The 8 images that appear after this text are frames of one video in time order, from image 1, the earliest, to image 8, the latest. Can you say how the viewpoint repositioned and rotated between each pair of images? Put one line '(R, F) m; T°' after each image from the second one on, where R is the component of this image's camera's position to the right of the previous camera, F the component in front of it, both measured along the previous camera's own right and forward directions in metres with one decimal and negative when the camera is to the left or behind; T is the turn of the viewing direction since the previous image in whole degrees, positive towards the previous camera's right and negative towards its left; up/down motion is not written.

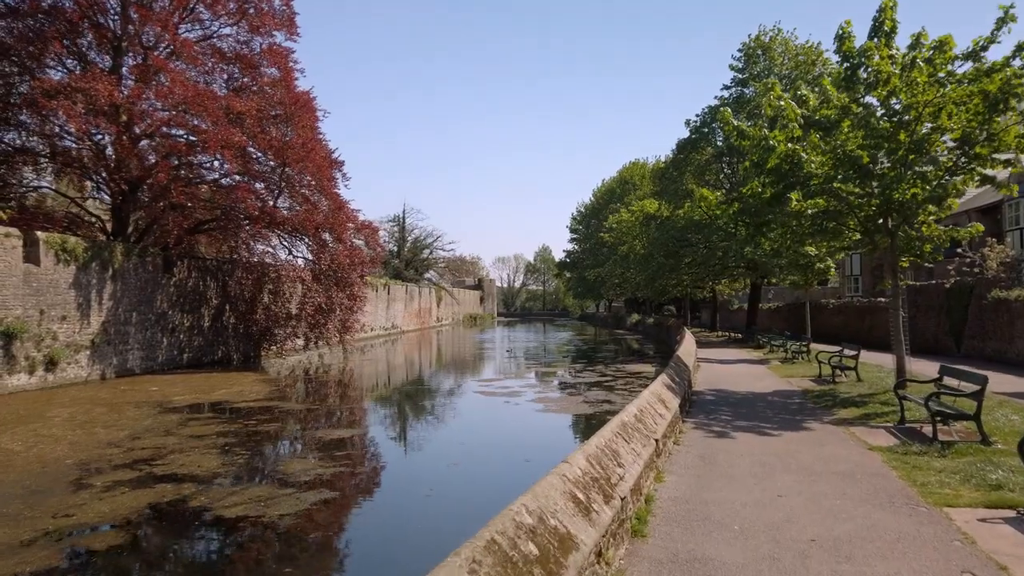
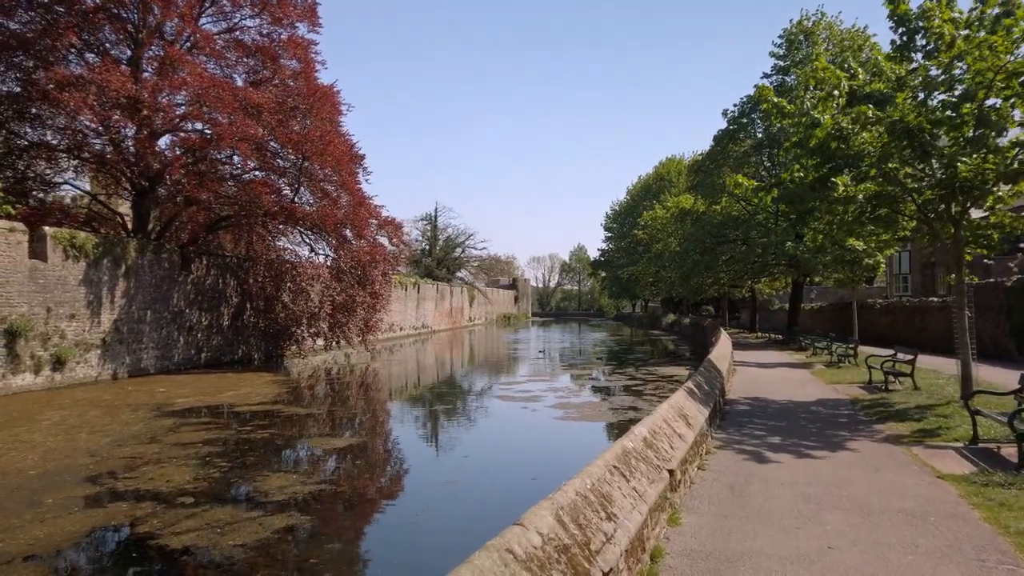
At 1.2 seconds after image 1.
(+0.3, +1.1) m; -3°
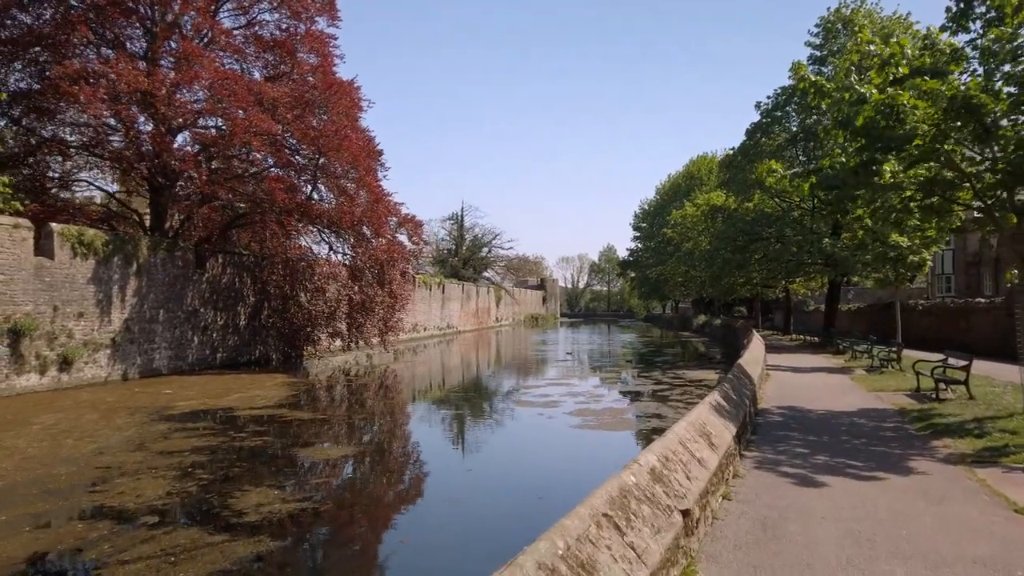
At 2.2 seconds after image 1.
(+0.2, +0.8) m; -2°
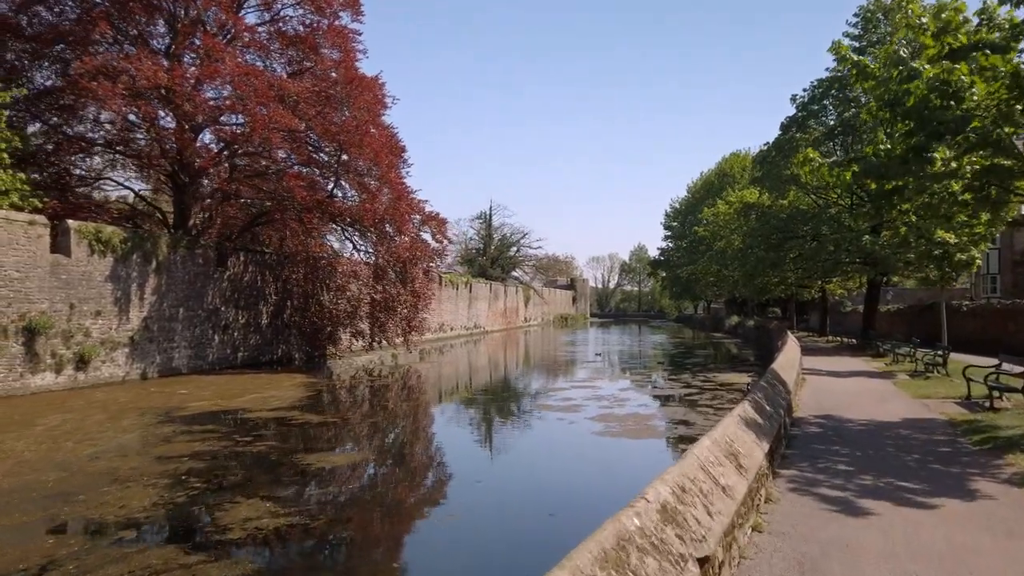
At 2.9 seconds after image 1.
(+0.2, +0.6) m; -2°
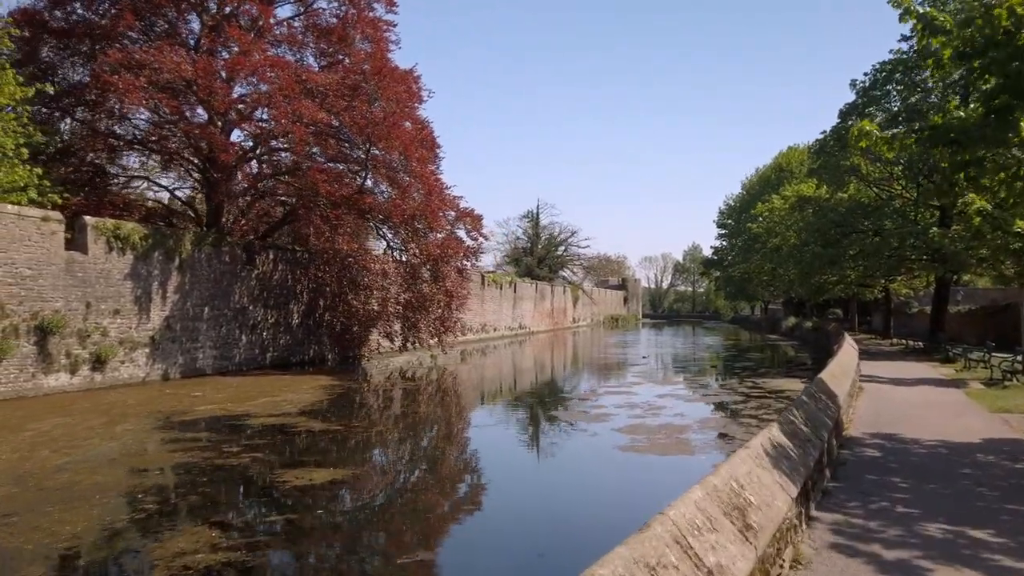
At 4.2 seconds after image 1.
(+0.5, +1.1) m; -4°
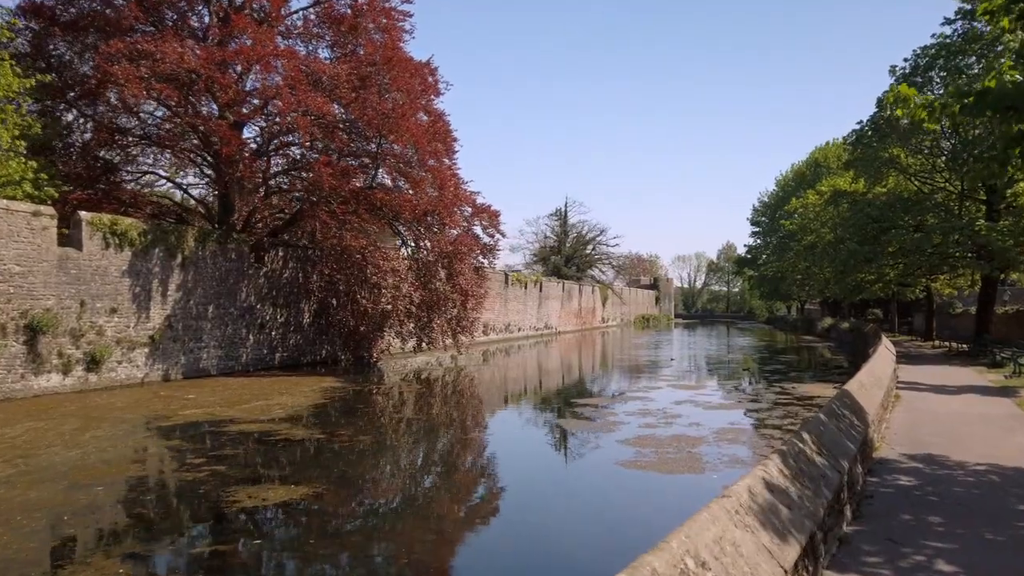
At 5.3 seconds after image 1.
(+0.5, +0.9) m; -3°
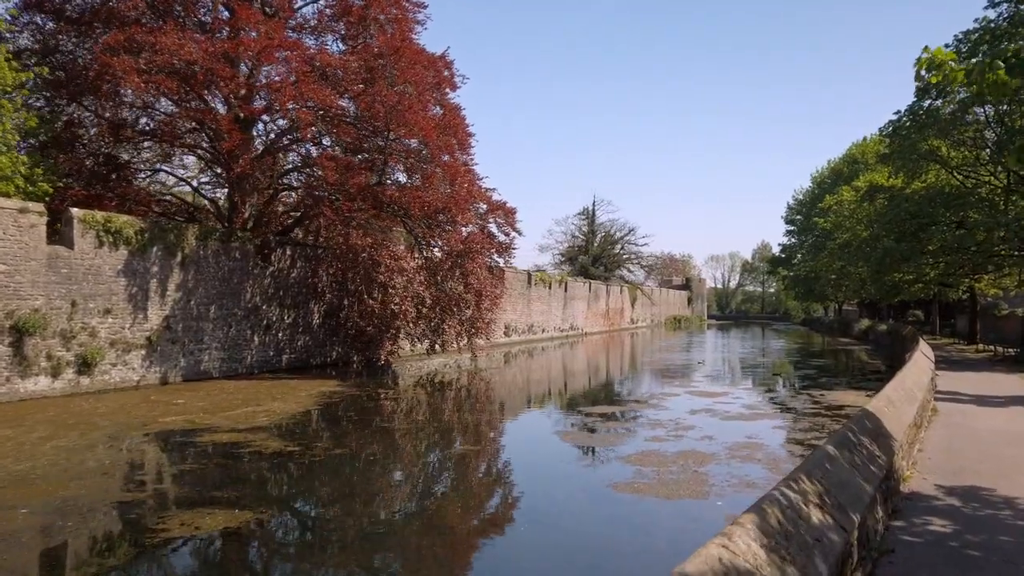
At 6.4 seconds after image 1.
(+0.5, +0.9) m; -3°
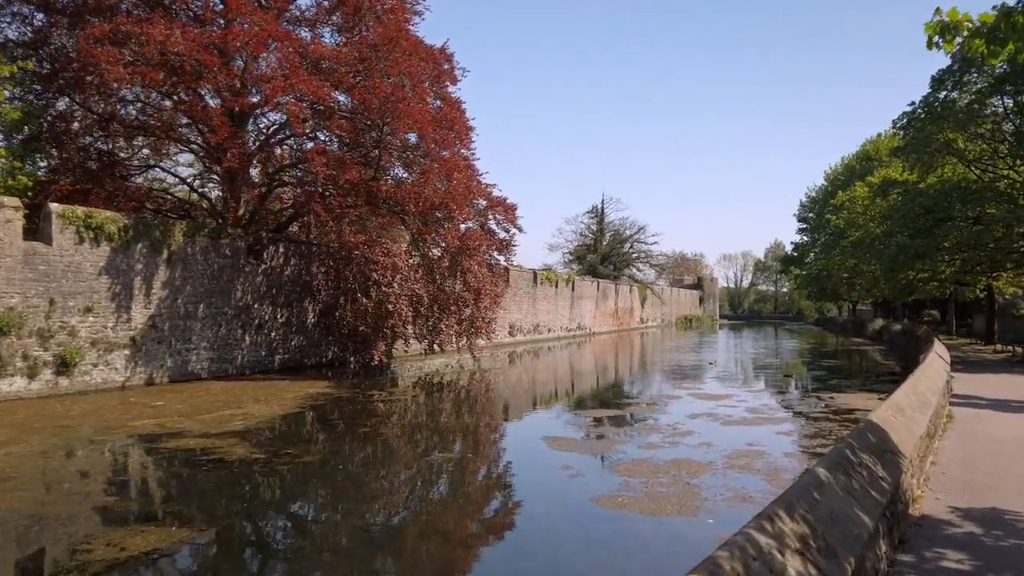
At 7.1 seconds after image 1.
(+0.4, +0.6) m; -1°
